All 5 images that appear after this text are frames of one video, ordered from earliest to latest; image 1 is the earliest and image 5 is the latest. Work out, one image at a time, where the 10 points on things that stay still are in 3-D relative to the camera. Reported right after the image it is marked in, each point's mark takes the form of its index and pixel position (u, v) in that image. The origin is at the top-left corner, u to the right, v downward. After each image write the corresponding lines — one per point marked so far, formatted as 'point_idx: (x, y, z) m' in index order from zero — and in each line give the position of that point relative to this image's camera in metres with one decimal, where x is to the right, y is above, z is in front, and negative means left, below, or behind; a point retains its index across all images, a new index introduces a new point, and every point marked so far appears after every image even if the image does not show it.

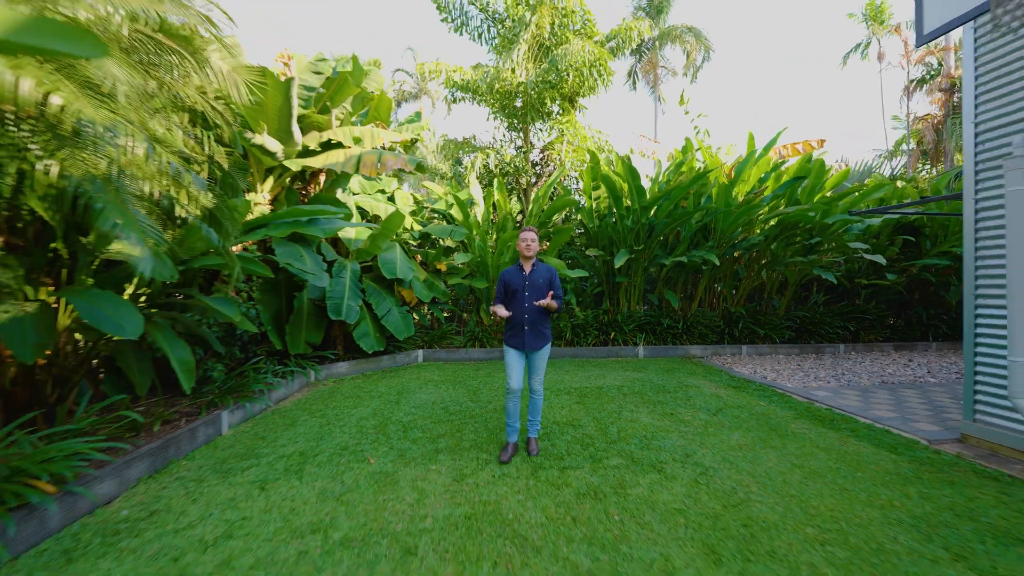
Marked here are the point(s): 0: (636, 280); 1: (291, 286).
0: (+1.9, +0.1, +6.6) m
1: (-2.4, 0.0, +4.7) m
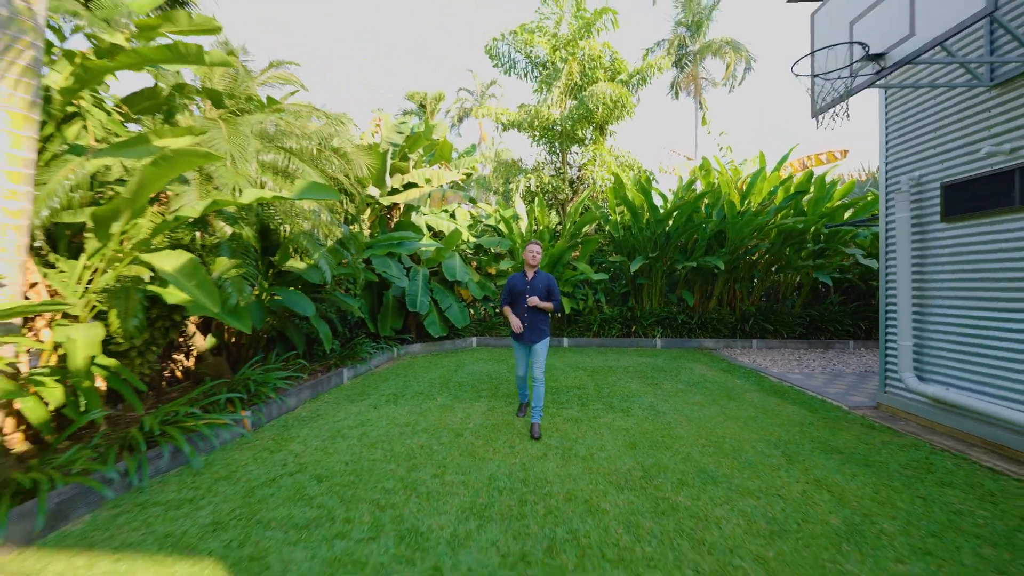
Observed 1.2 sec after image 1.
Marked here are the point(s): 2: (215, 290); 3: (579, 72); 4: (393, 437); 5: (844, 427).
0: (+2.6, +0.1, +7.7) m
1: (-2.0, 0.0, +6.4) m
2: (-1.8, 0.0, +2.7) m
3: (+1.2, +4.4, +8.9) m
4: (-0.9, -1.2, +3.3) m
5: (+2.8, -1.2, +3.5) m
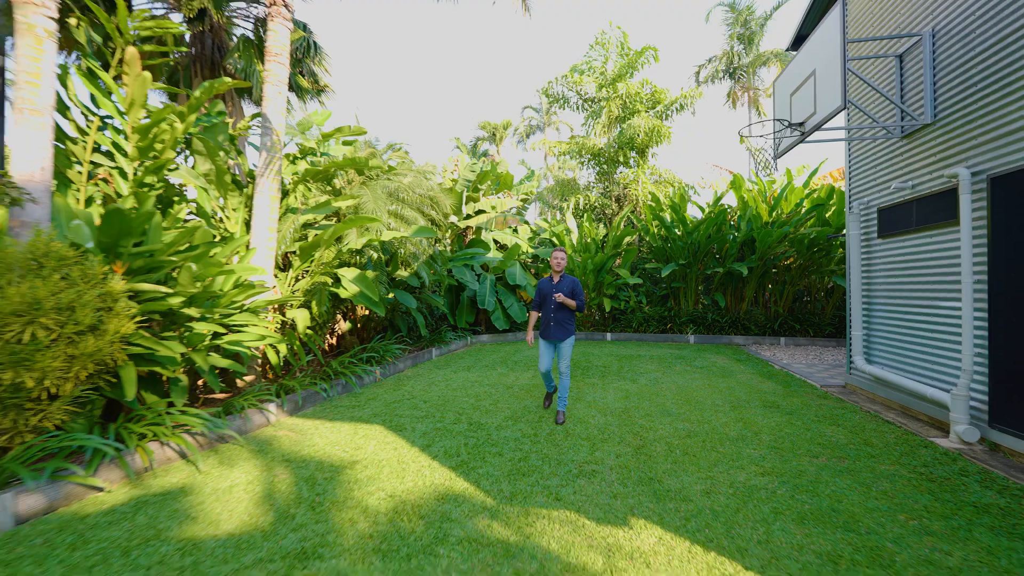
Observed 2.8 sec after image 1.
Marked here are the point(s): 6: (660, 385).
0: (+3.7, +0.1, +8.8) m
1: (-1.1, 0.0, +8.3) m
2: (-1.5, 0.0, +4.6) m
3: (+2.5, +4.3, +10.2) m
4: (-0.5, -1.2, +5.0) m
5: (+3.2, -1.2, +4.6) m
6: (+1.8, -1.2, +5.1) m
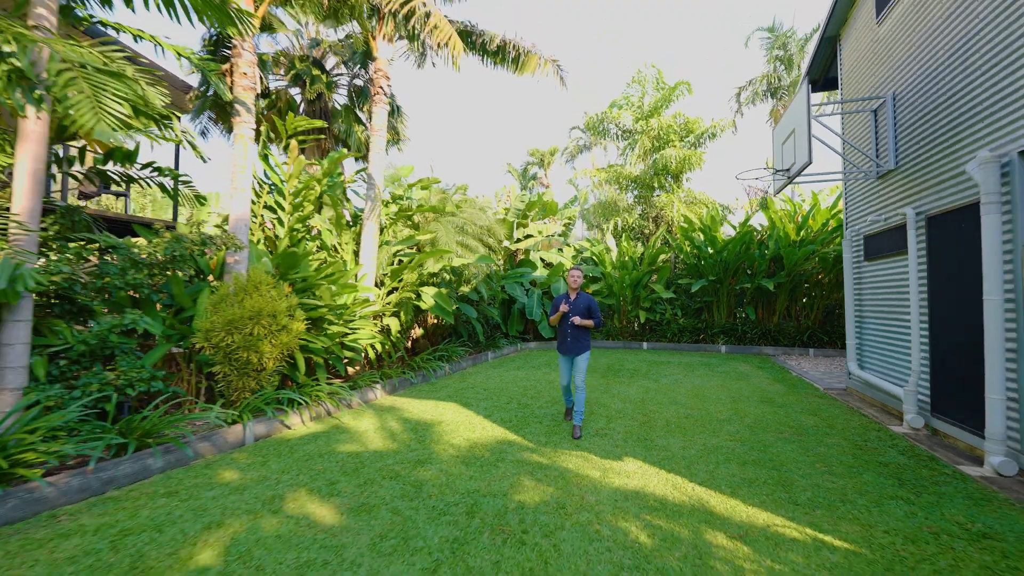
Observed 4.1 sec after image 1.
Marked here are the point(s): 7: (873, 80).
0: (+4.7, -0.3, +9.5) m
1: (-0.1, -0.3, +9.6) m
2: (-1.0, -0.2, +6.0) m
3: (+3.8, +4.0, +11.2) m
4: (+0.1, -1.4, +6.2) m
5: (+3.7, -1.4, +5.4) m
6: (+2.4, -1.4, +6.0) m
7: (+4.3, +2.5, +5.0) m
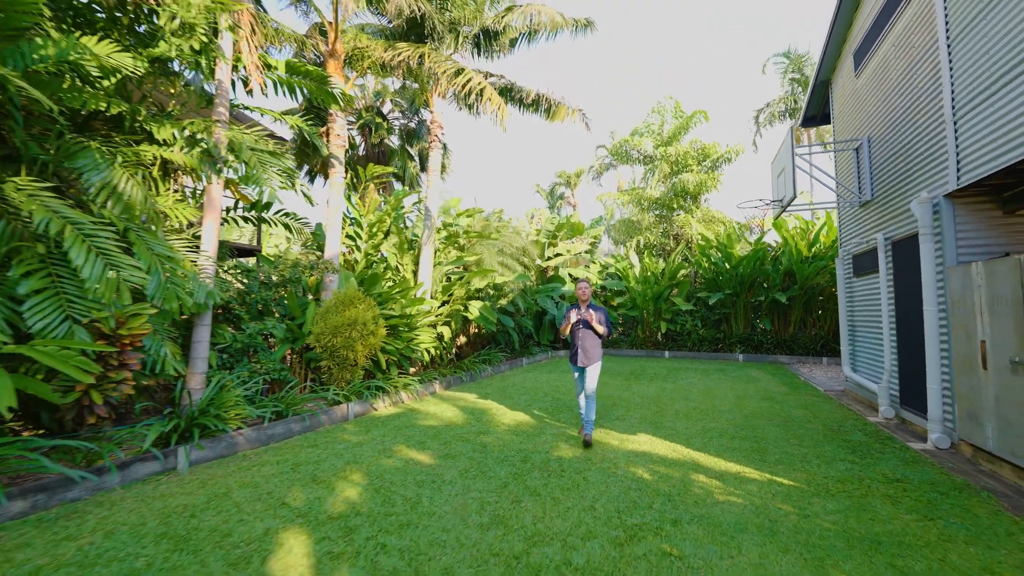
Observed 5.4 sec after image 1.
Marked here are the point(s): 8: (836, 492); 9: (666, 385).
0: (+5.5, -0.6, +10.3) m
1: (+0.7, -0.6, +10.6) m
2: (-0.4, -0.4, +7.1) m
3: (+4.6, +3.6, +12.1) m
4: (+0.7, -1.6, +7.2) m
5: (+4.2, -1.6, +6.2) m
6: (+2.9, -1.6, +6.9) m
7: (+4.7, +2.3, +5.9) m
8: (+2.3, -1.4, +2.9) m
9: (+2.5, -1.6, +6.9) m
